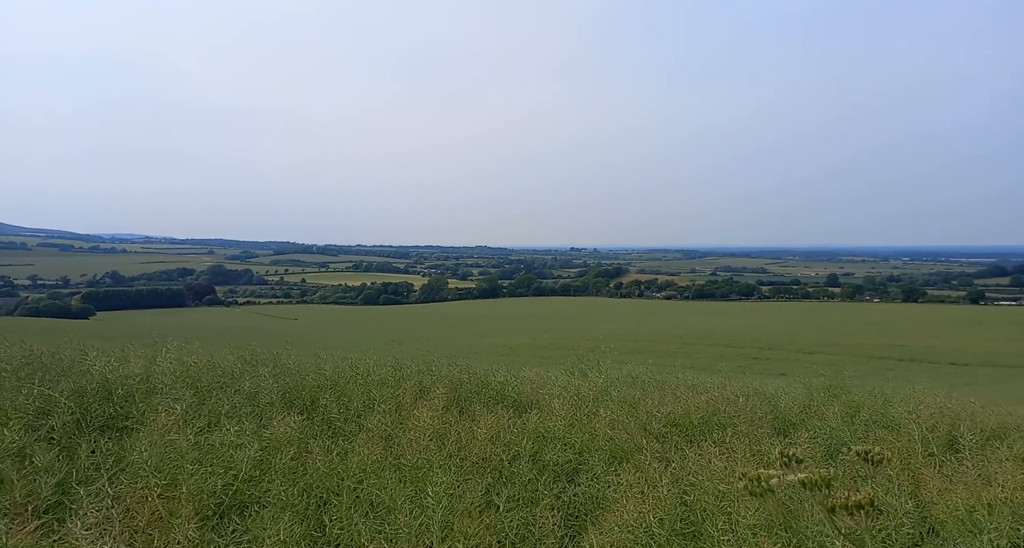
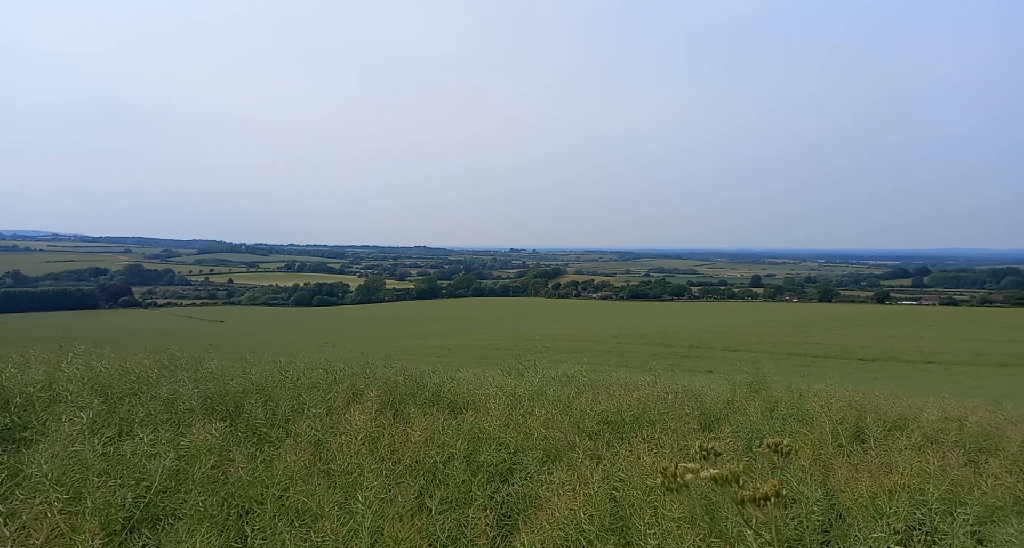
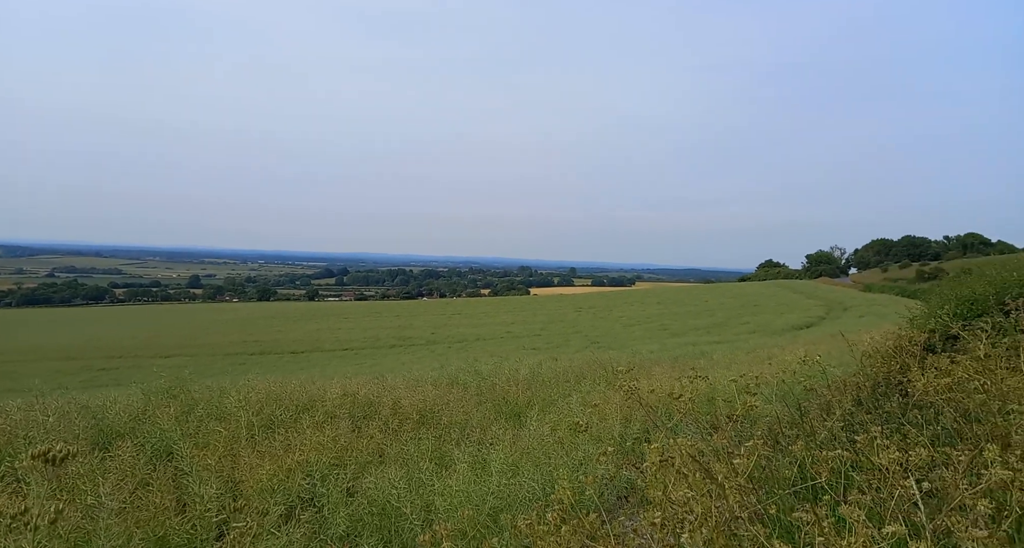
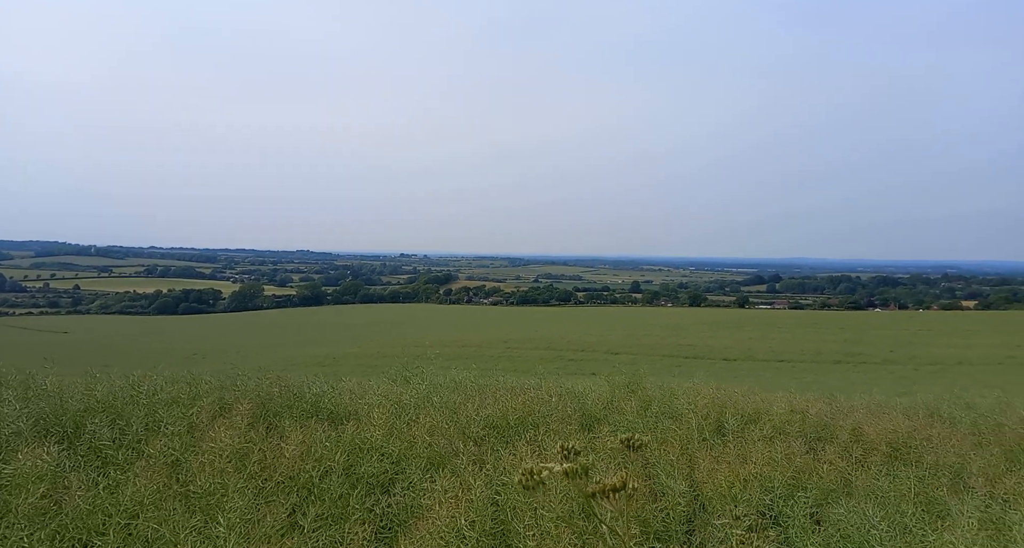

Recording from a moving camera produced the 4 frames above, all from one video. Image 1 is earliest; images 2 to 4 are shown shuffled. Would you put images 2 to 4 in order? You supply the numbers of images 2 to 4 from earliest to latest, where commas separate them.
2, 4, 3
